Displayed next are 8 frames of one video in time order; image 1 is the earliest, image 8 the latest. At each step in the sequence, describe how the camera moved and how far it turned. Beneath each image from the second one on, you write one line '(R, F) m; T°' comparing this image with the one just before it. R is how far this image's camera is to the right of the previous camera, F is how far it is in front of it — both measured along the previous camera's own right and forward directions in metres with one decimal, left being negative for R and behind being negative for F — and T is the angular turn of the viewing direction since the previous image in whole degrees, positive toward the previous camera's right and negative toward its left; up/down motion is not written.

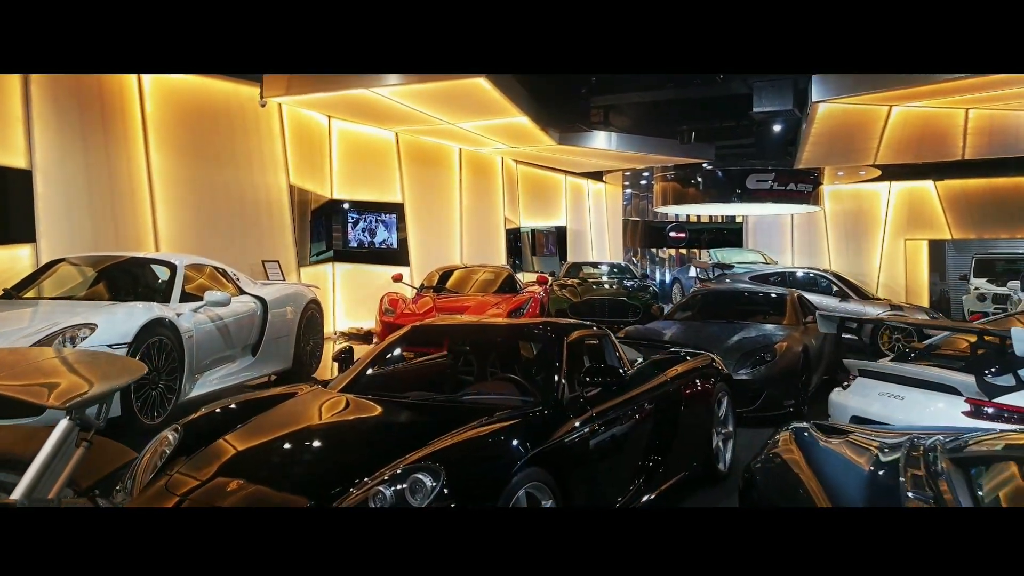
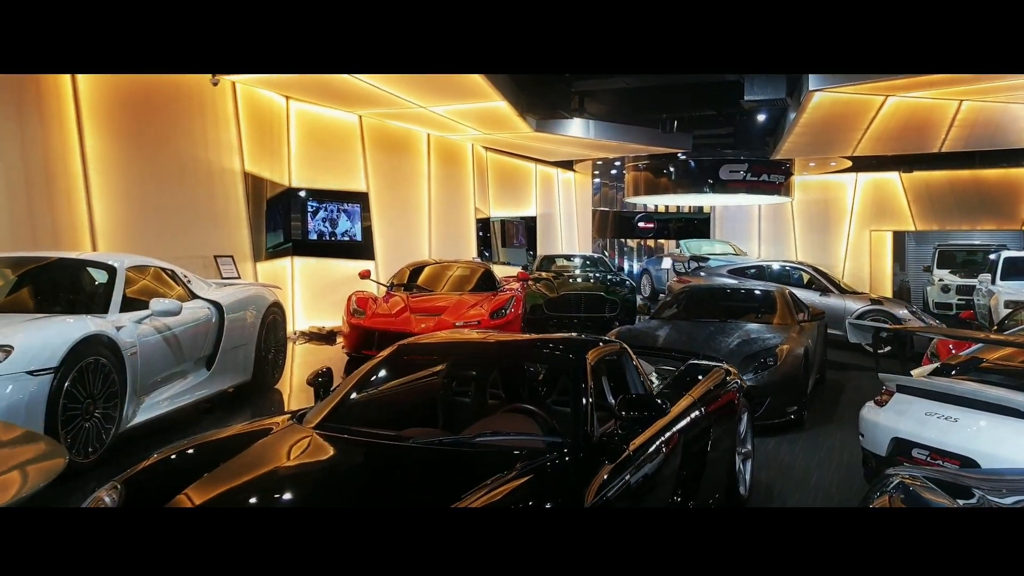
(-0.2, +0.5) m; +3°
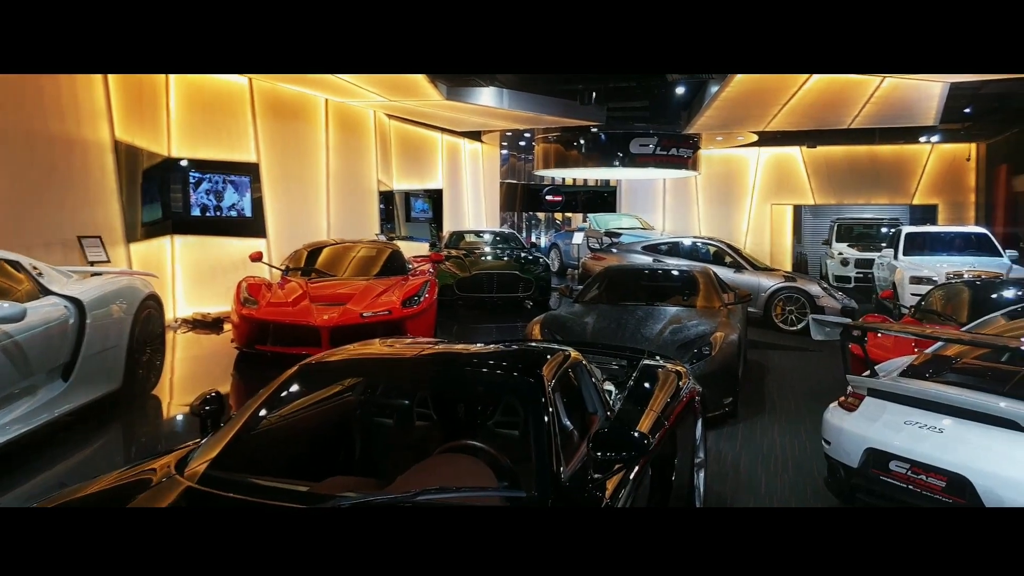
(-0.1, +0.5) m; +7°
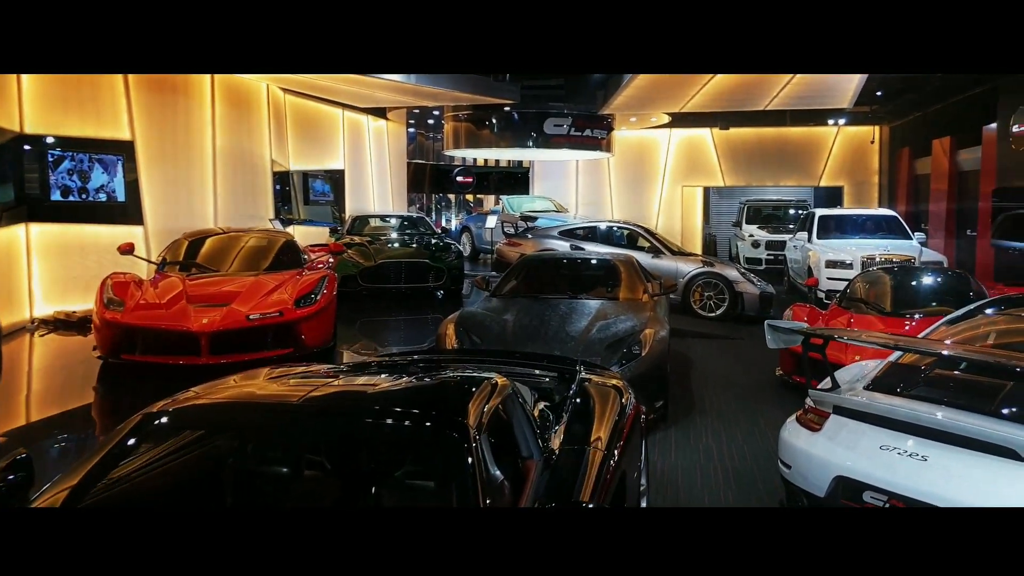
(0.0, +0.5) m; +6°
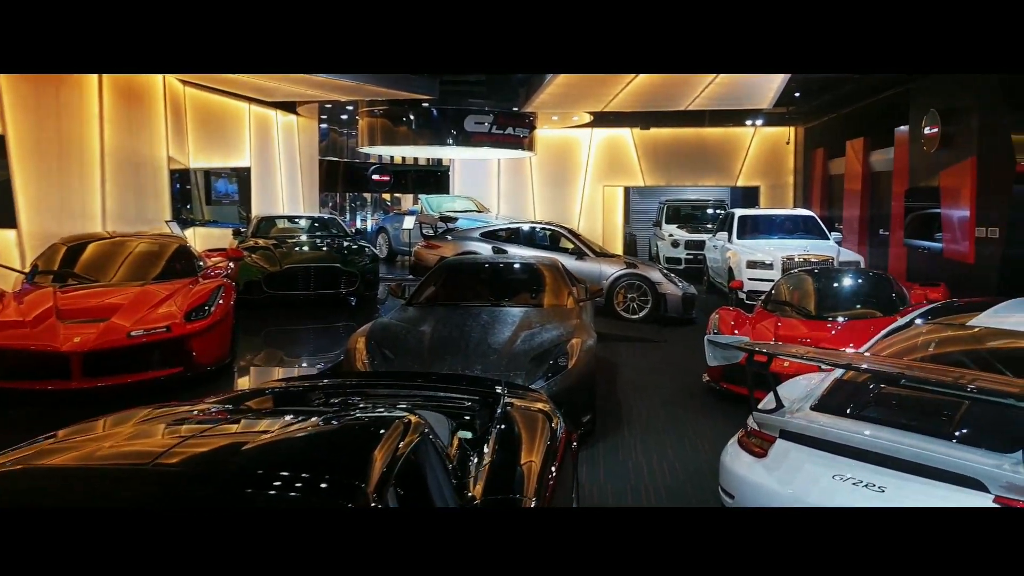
(0.0, +0.3) m; +6°
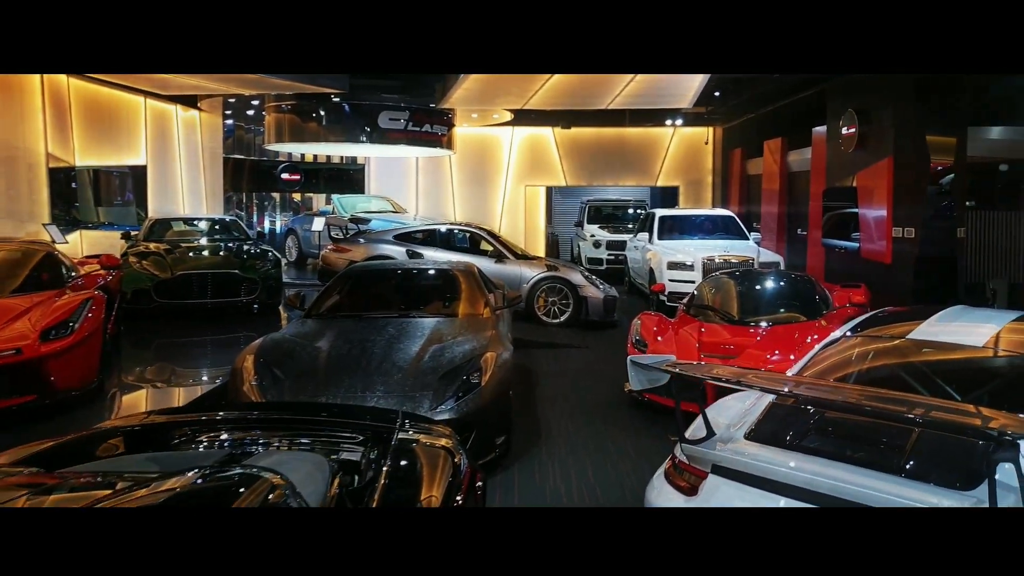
(+0.1, +0.4) m; +5°
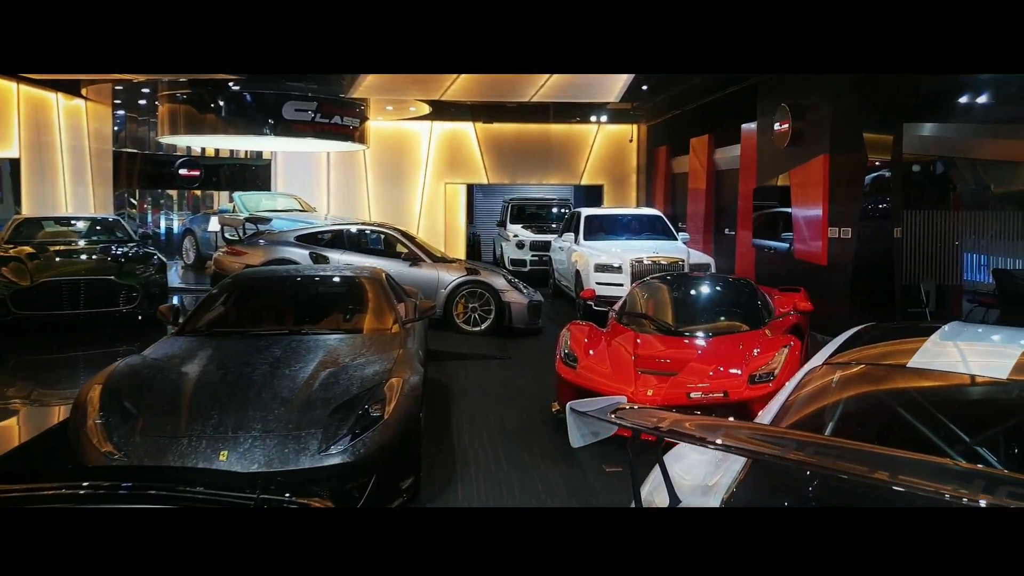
(+0.1, +0.6) m; +5°
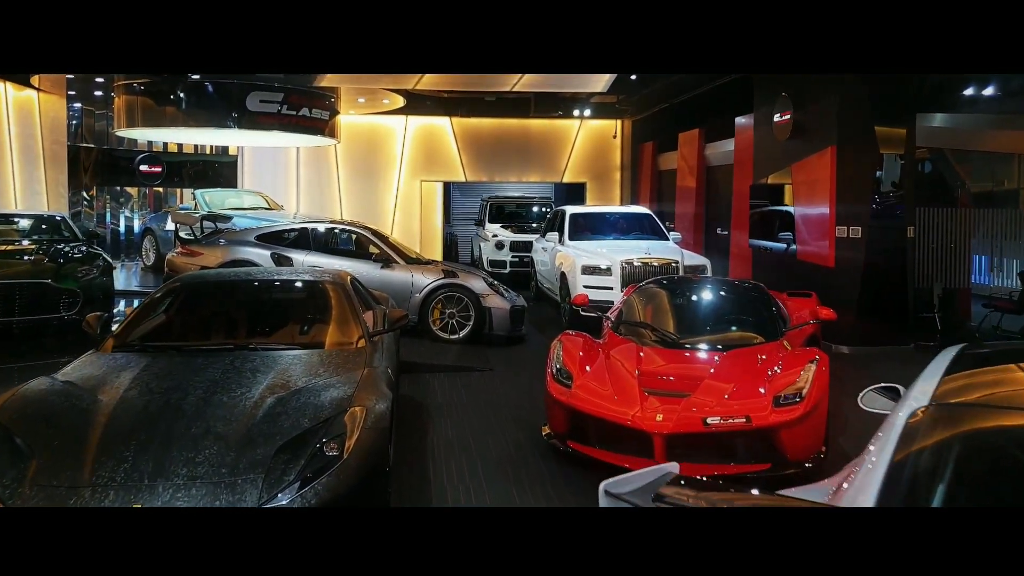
(0.0, +0.6) m; +2°
